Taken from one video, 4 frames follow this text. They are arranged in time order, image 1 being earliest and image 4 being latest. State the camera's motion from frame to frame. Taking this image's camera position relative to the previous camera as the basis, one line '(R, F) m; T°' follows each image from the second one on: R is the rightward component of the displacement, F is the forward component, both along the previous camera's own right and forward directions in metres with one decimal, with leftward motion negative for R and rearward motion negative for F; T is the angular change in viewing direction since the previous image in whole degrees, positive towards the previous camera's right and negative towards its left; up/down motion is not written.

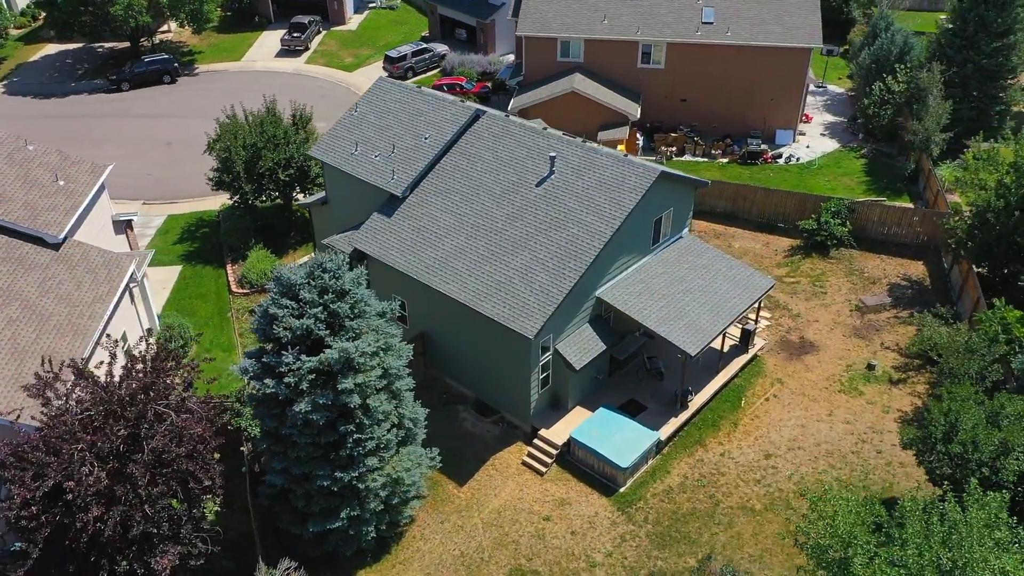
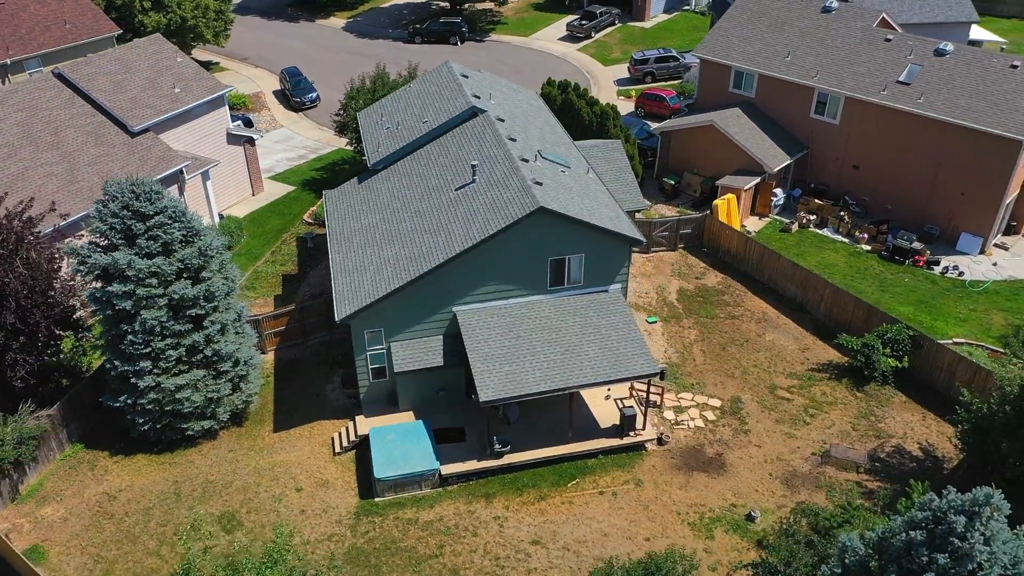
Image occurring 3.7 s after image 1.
(+12.9, +3.7) m; -29°
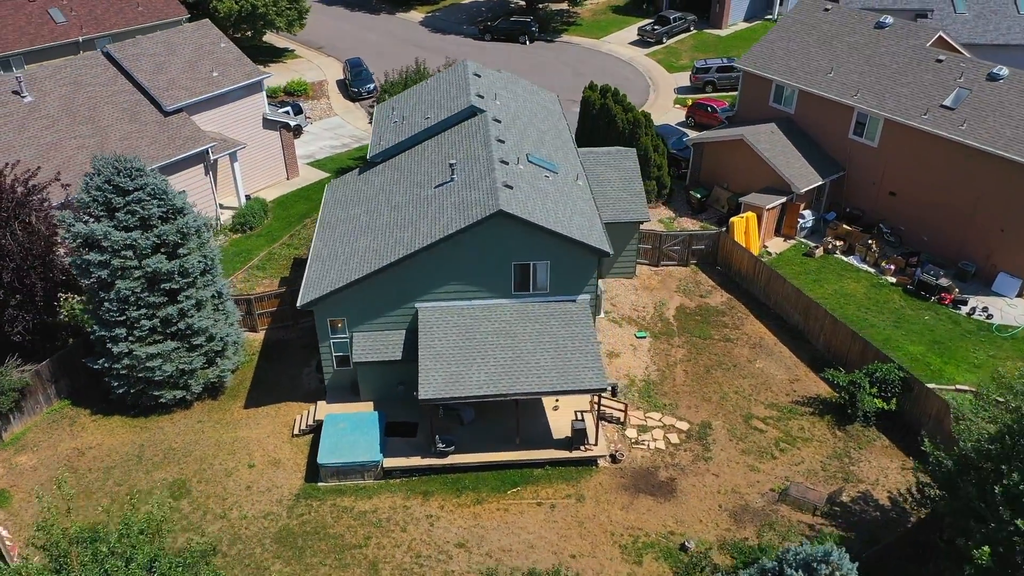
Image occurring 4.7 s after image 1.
(+3.5, +0.3) m; -7°
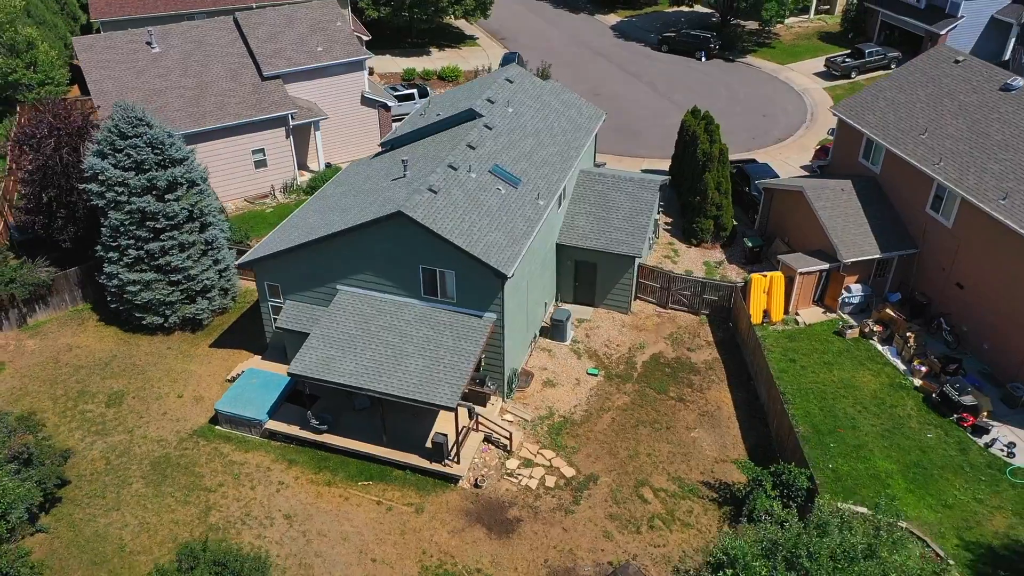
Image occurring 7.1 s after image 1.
(+8.6, +1.6) m; -18°
